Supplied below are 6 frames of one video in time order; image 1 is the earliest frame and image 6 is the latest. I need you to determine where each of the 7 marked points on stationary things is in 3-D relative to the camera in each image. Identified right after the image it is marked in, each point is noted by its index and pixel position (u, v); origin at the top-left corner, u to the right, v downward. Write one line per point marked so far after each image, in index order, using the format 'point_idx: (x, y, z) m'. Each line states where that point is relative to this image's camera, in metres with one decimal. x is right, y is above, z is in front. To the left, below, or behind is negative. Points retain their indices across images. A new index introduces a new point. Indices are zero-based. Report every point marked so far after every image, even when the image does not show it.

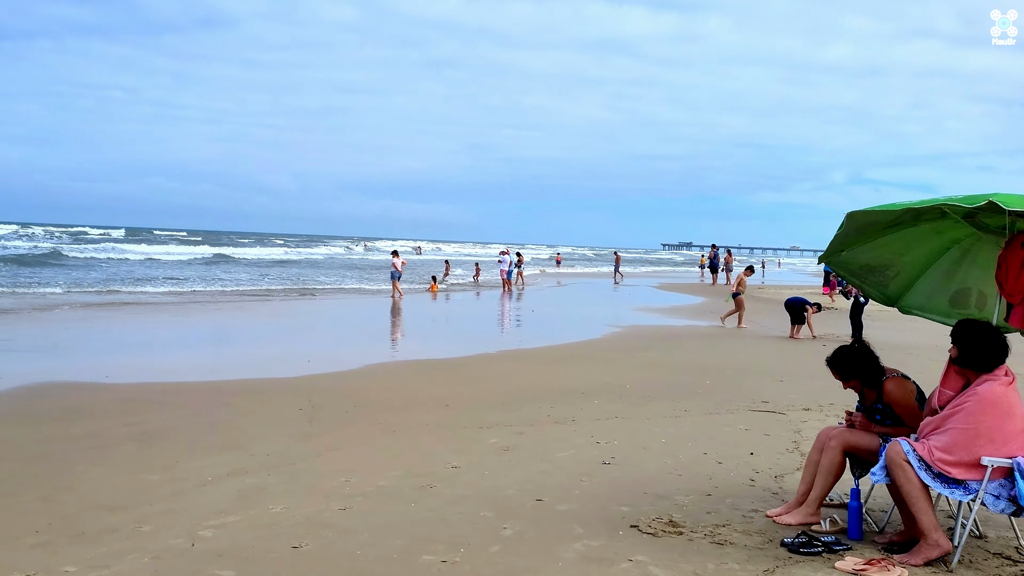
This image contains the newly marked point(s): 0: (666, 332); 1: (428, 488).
0: (+2.1, -0.7, +13.6) m
1: (-0.3, -0.8, +4.0) m
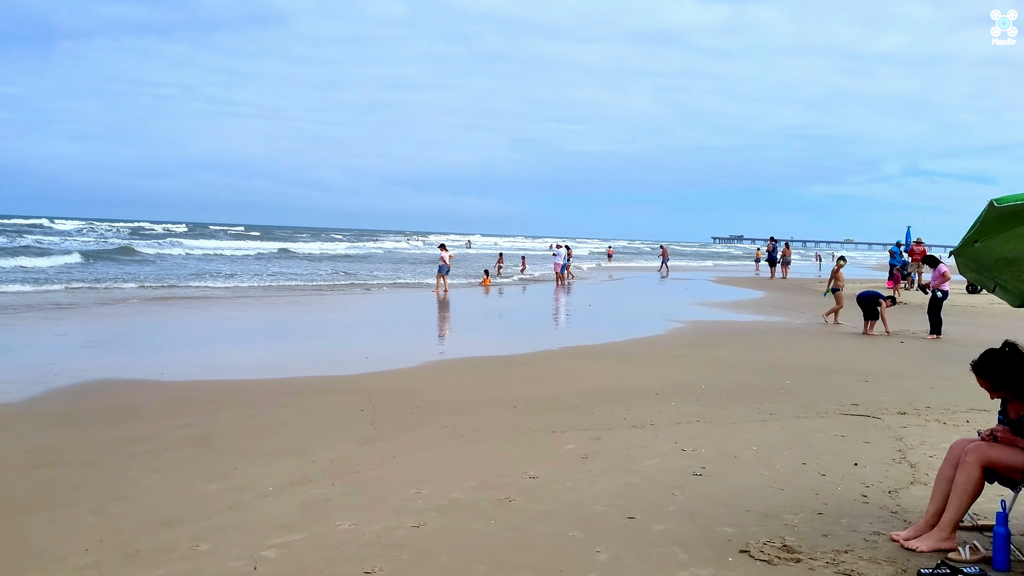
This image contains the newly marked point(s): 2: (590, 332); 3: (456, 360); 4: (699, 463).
0: (+2.9, -0.6, +13.1) m
1: (0.0, -0.8, +3.6) m
2: (+1.1, -0.6, +13.7) m
3: (-0.6, -0.7, +9.2) m
4: (+0.9, -0.8, +4.4) m
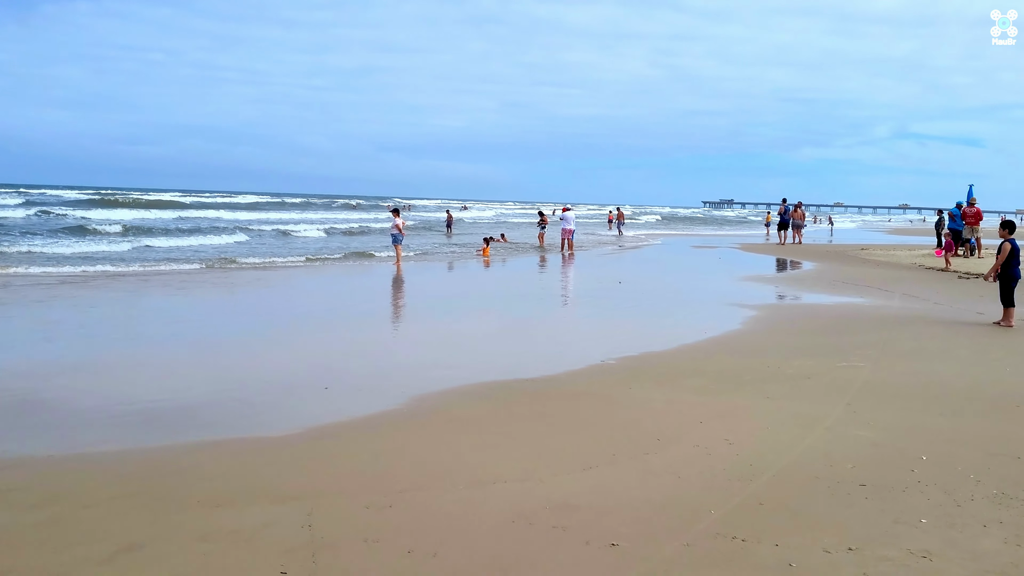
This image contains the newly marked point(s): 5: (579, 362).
0: (+3.1, -0.3, +10.0) m
1: (+0.3, -0.9, +0.5) m
2: (+1.3, -0.4, +10.6) m
3: (-0.3, -0.6, +6.0) m
4: (+1.2, -0.9, +1.3) m
5: (+0.5, -0.5, +7.0) m
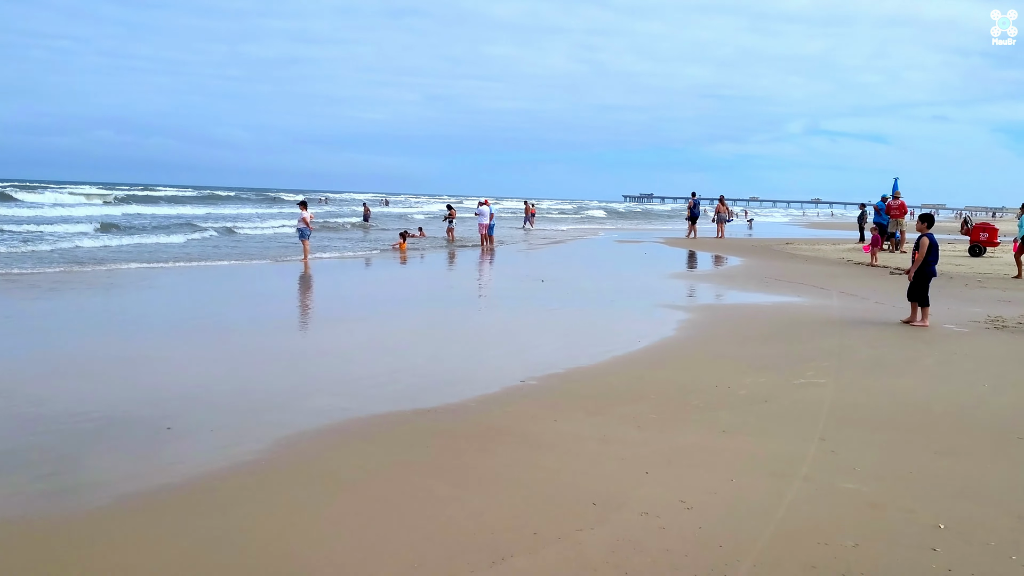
0: (+2.3, -0.3, +9.1) m
1: (+0.2, -1.0, -0.5) m
2: (+0.4, -0.4, +9.6) m
3: (-0.8, -0.6, +4.9) m
4: (+1.0, -0.9, +0.3) m
5: (-0.1, -0.6, +5.9) m
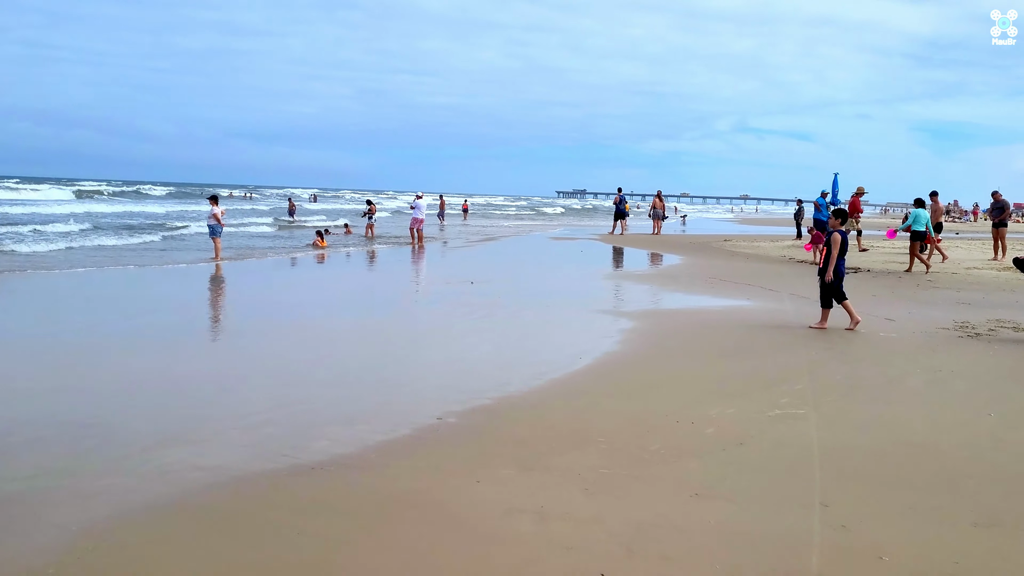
0: (+1.7, -0.4, +8.2) m
1: (+0.2, -1.1, -1.6) m
2: (-0.2, -0.4, +8.5) m
3: (-1.2, -0.7, +3.8) m
4: (+1.0, -1.0, -0.7) m
5: (-0.5, -0.6, +4.9) m
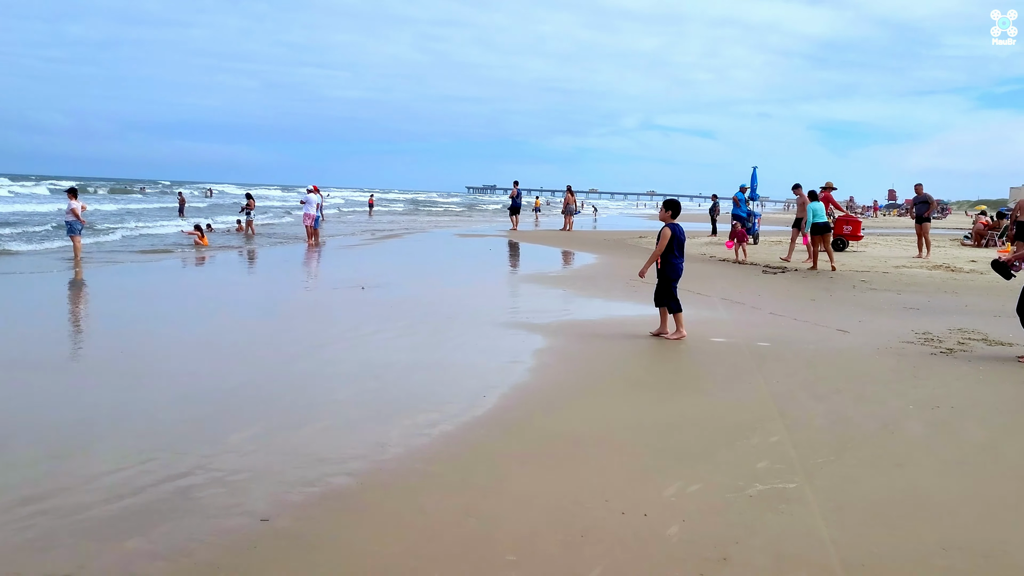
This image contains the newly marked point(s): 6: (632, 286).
0: (+0.9, -0.4, +6.8) m
1: (+0.4, -1.2, -3.1) m
2: (-1.0, -0.5, +7.0) m
3: (-1.5, -0.8, +2.2) m
4: (+1.0, -1.1, -2.1) m
5: (-1.0, -0.7, +3.3) m
6: (+1.5, 0.0, +12.0) m
